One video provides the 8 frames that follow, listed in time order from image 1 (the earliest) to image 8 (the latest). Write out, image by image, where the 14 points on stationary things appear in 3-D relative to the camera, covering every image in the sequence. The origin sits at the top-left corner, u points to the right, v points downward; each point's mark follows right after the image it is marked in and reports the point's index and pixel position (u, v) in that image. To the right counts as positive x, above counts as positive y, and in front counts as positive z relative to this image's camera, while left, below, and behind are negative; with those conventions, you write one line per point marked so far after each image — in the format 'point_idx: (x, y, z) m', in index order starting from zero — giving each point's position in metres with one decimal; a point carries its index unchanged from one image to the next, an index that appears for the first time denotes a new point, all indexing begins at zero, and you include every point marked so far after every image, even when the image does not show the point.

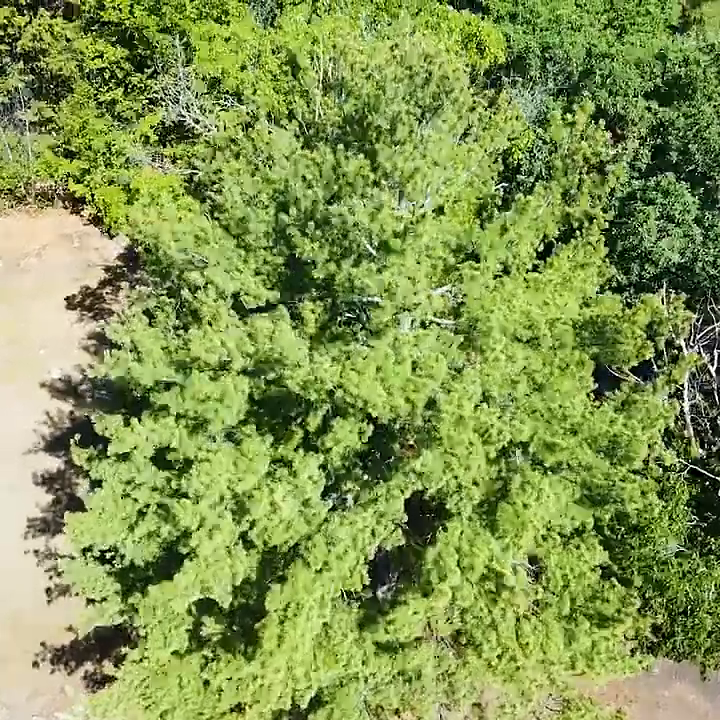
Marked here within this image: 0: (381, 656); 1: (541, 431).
0: (+0.3, -3.8, +12.1) m
1: (+2.1, -0.8, +11.1) m
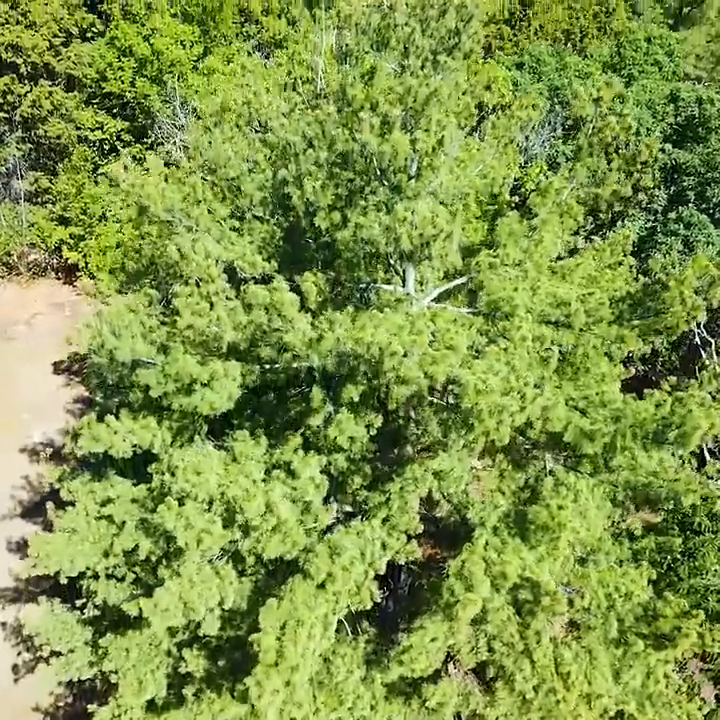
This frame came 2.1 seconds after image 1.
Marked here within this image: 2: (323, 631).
0: (+0.4, -3.7, +10.2) m
1: (+2.2, -0.6, +9.6) m
2: (-0.4, -2.6, +9.3) m
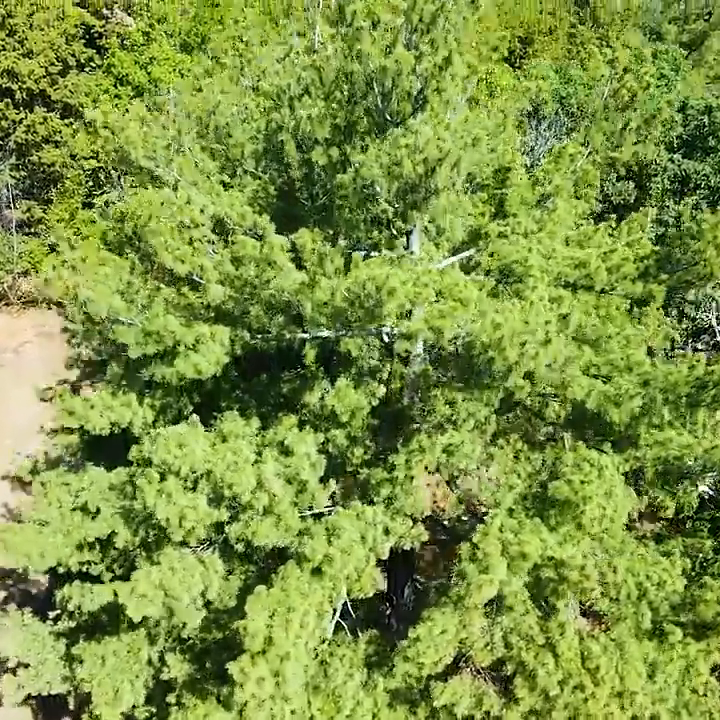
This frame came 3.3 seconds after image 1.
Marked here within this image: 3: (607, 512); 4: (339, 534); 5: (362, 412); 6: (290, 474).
0: (+0.4, -3.3, +9.1) m
1: (+2.2, -0.2, +8.7) m
2: (-0.4, -2.2, +8.2) m
3: (+2.2, -1.3, +8.3) m
4: (-0.2, -1.6, +8.6) m
5: (0.0, -0.5, +9.0) m
6: (-0.7, -1.1, +8.9) m
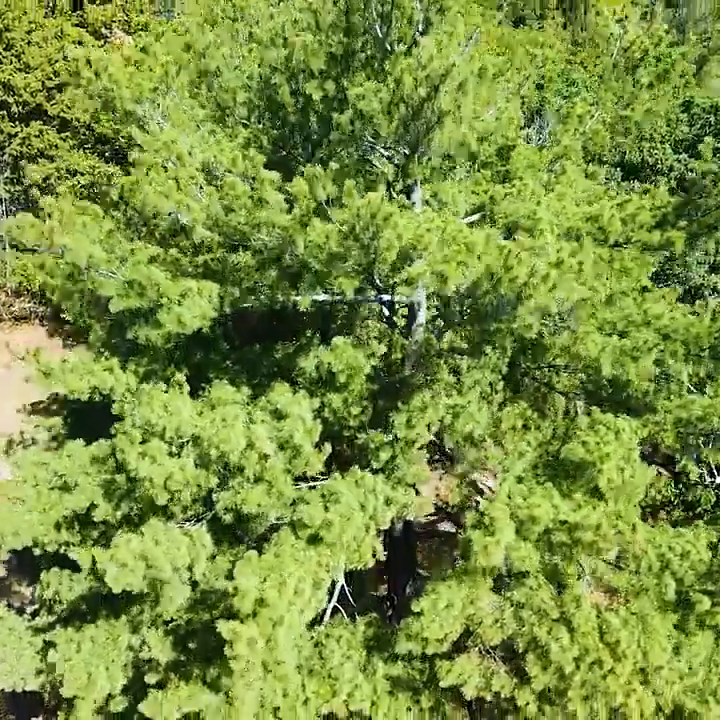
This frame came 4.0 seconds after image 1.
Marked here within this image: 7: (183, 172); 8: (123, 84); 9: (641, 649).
0: (+0.3, -2.9, +8.4) m
1: (+2.2, +0.2, +8.1) m
2: (-0.4, -1.8, +7.5) m
3: (+2.1, -0.9, +7.7) m
4: (-0.2, -1.2, +7.9) m
5: (0.0, -0.1, +8.4) m
6: (-0.7, -0.7, +8.3) m
7: (-1.6, +1.7, +8.4) m
8: (-2.4, +2.8, +9.5) m
9: (+2.2, -2.2, +7.4) m
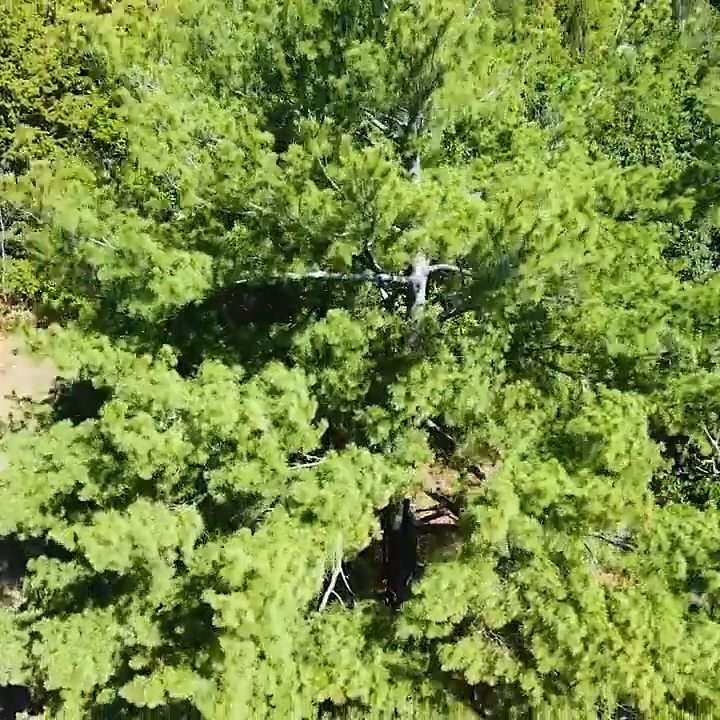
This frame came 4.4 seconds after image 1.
0: (+0.3, -2.7, +8.0) m
1: (+2.2, +0.4, +7.8) m
2: (-0.4, -1.6, +7.2) m
3: (+2.1, -0.7, +7.3) m
4: (-0.2, -0.9, +7.6) m
5: (0.0, +0.1, +8.1) m
6: (-0.7, -0.5, +8.0) m
7: (-1.6, +1.9, +8.2) m
8: (-2.4, +3.0, +9.3) m
9: (+2.1, -2.0, +7.0) m
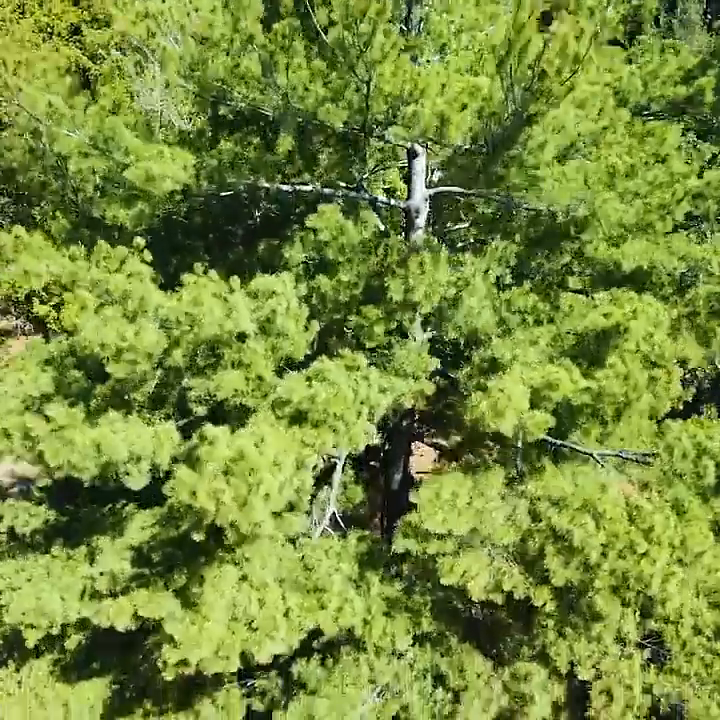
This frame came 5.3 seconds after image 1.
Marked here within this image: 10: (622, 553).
0: (+0.3, -1.9, +7.2) m
1: (+2.1, +1.2, +7.2) m
2: (-0.4, -0.7, +6.5) m
3: (+2.1, +0.2, +6.7) m
4: (-0.3, -0.1, +6.9) m
5: (-0.1, +0.9, +7.5) m
6: (-0.7, +0.3, +7.3) m
7: (-1.6, +2.7, +7.6) m
8: (-2.4, +3.7, +8.8) m
9: (+2.1, -1.2, +6.3) m
10: (+1.7, -1.3, +6.2) m
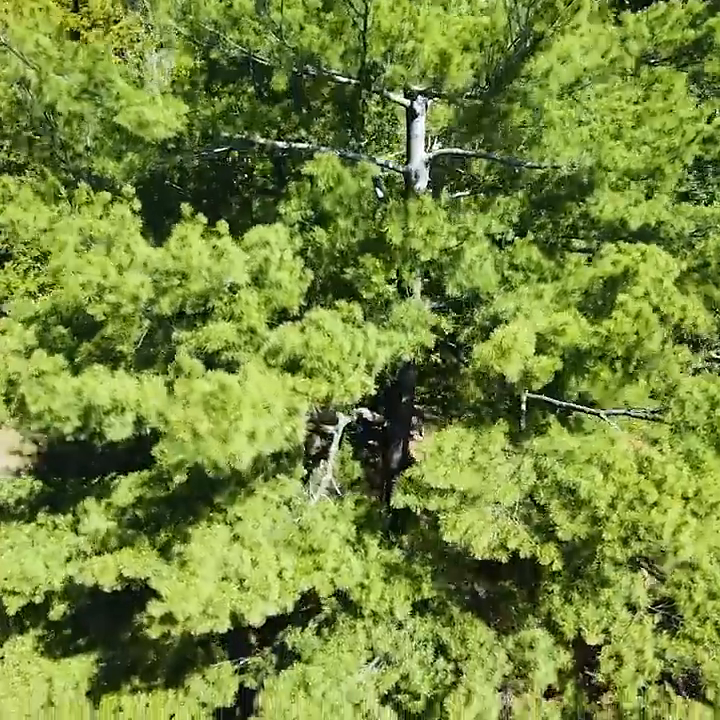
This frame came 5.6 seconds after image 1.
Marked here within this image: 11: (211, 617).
0: (+0.3, -1.6, +6.9) m
1: (+2.1, +1.5, +7.0) m
2: (-0.5, -0.4, +6.2) m
3: (+2.1, +0.5, +6.4) m
4: (-0.3, +0.2, +6.6) m
5: (-0.1, +1.2, +7.2) m
6: (-0.8, +0.7, +7.0) m
7: (-1.7, +3.0, +7.4) m
8: (-2.5, +4.0, +8.6) m
9: (+2.1, -0.8, +6.0) m
10: (+1.7, -0.9, +5.9) m
11: (-1.0, -1.7, +6.1) m
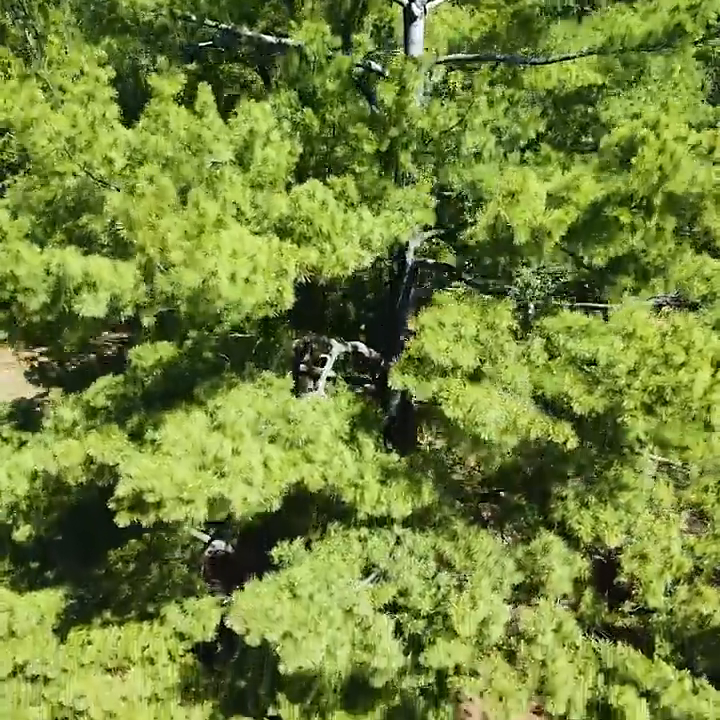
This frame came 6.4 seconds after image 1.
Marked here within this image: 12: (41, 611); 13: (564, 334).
0: (+0.2, -0.8, +6.2) m
1: (+2.1, +2.3, +6.4) m
2: (-0.5, +0.5, +5.5) m
3: (+2.0, +1.3, +5.8) m
4: (-0.3, +1.1, +6.0) m
5: (-0.1, +2.0, +6.7) m
6: (-0.8, +1.5, +6.4) m
7: (-1.7, +3.8, +7.0) m
8: (-2.5, +4.7, +8.2) m
9: (+2.0, +0.1, +5.3) m
10: (+1.7, 0.0, +5.3) m
11: (-1.0, -0.8, +5.5) m
12: (-2.4, -1.9, +7.2) m
13: (+1.3, +0.2, +5.8) m
